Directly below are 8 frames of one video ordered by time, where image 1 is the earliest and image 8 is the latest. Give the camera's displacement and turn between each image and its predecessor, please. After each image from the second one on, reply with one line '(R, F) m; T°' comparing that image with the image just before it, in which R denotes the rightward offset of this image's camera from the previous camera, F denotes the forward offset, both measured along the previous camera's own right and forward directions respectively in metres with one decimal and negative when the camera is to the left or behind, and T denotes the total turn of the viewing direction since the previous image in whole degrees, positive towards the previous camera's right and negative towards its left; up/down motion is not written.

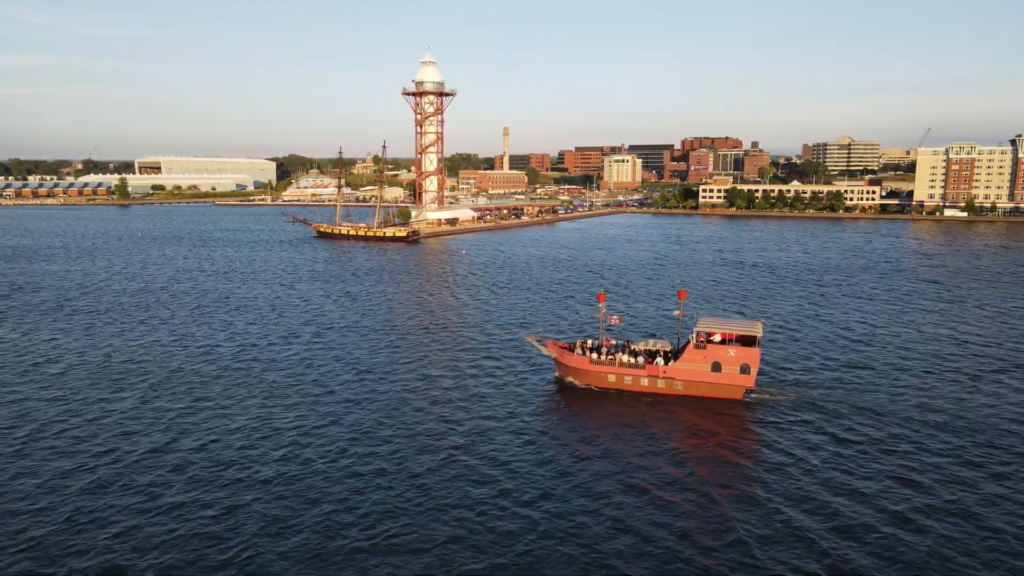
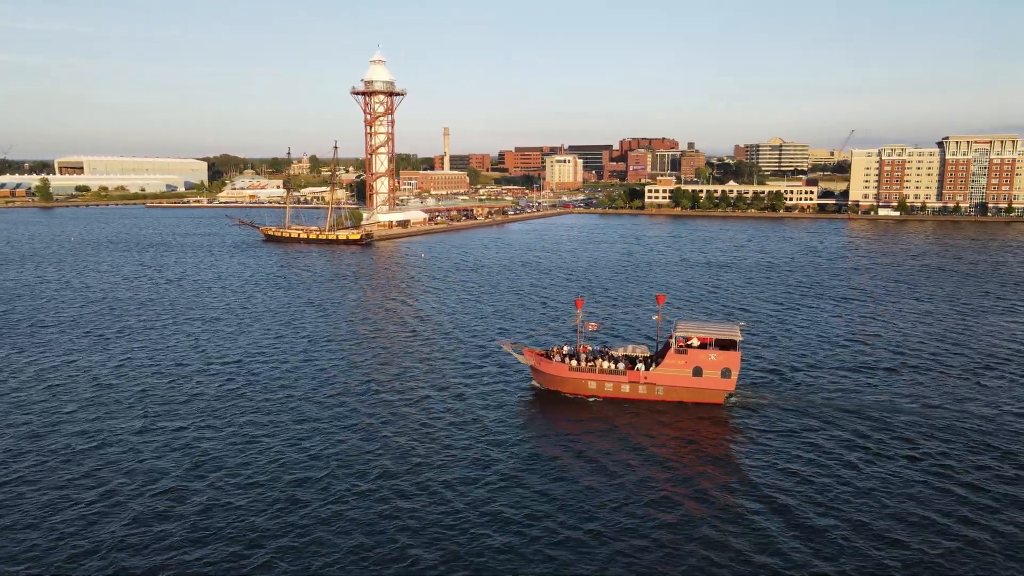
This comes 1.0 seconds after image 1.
(-2.1, +0.9) m; +5°
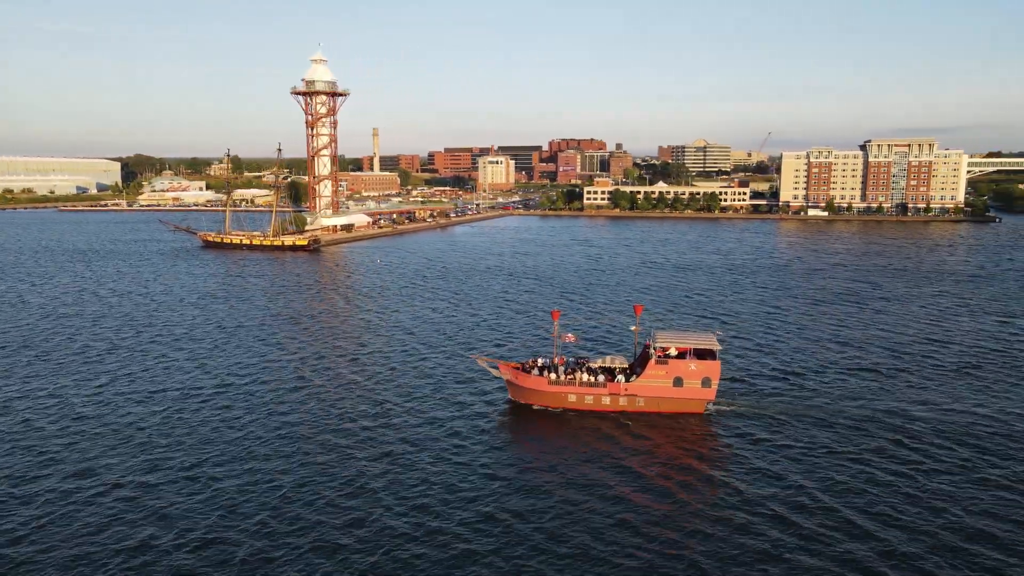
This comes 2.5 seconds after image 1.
(-2.9, +1.0) m; +6°
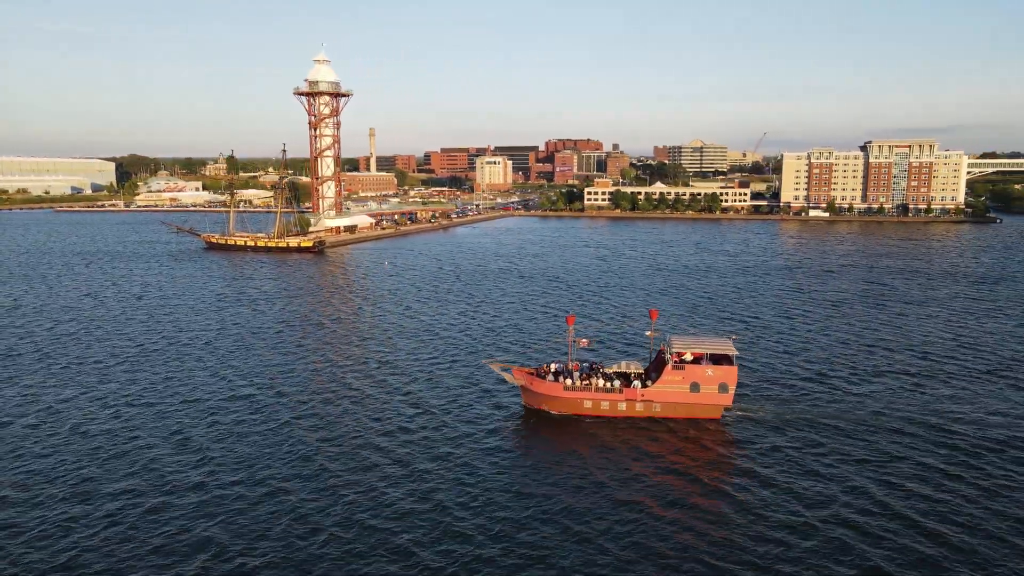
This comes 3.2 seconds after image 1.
(-1.3, +0.4) m; 0°
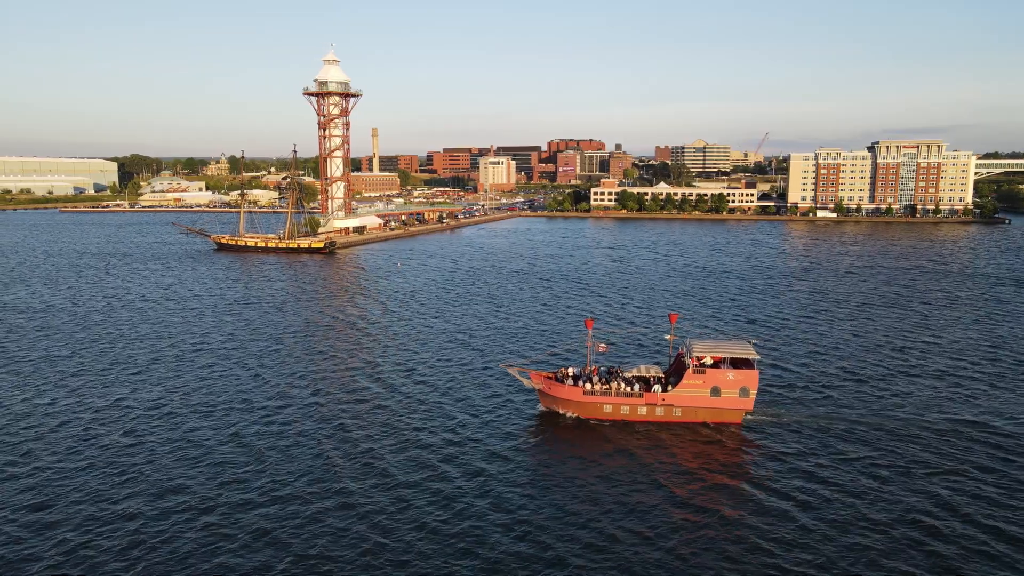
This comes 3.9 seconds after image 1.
(-1.2, +0.3) m; 0°
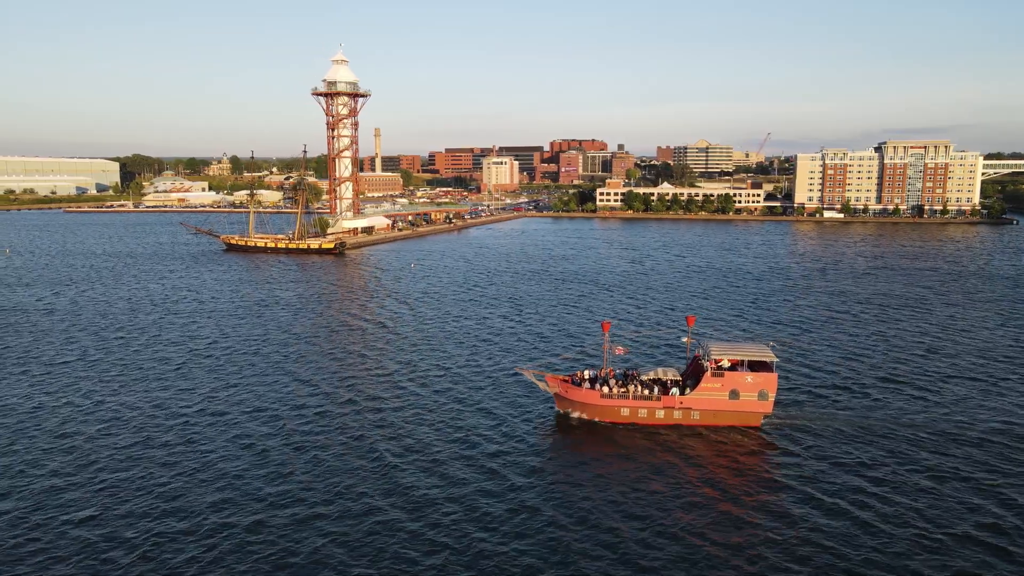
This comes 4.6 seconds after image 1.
(-1.1, +0.3) m; 0°
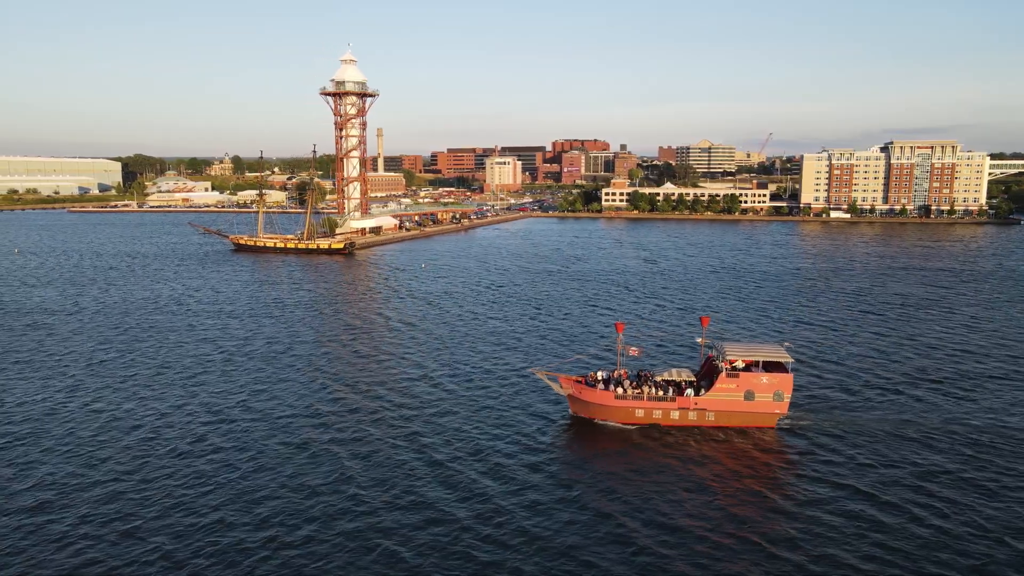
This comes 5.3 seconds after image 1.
(-1.1, +0.2) m; 0°
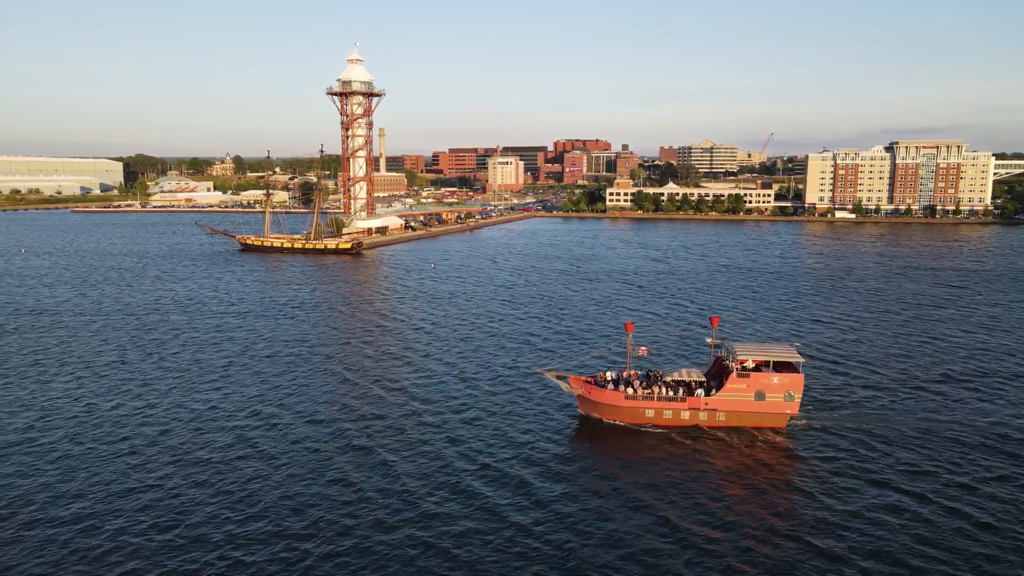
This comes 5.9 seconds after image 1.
(-0.8, +0.2) m; 0°
